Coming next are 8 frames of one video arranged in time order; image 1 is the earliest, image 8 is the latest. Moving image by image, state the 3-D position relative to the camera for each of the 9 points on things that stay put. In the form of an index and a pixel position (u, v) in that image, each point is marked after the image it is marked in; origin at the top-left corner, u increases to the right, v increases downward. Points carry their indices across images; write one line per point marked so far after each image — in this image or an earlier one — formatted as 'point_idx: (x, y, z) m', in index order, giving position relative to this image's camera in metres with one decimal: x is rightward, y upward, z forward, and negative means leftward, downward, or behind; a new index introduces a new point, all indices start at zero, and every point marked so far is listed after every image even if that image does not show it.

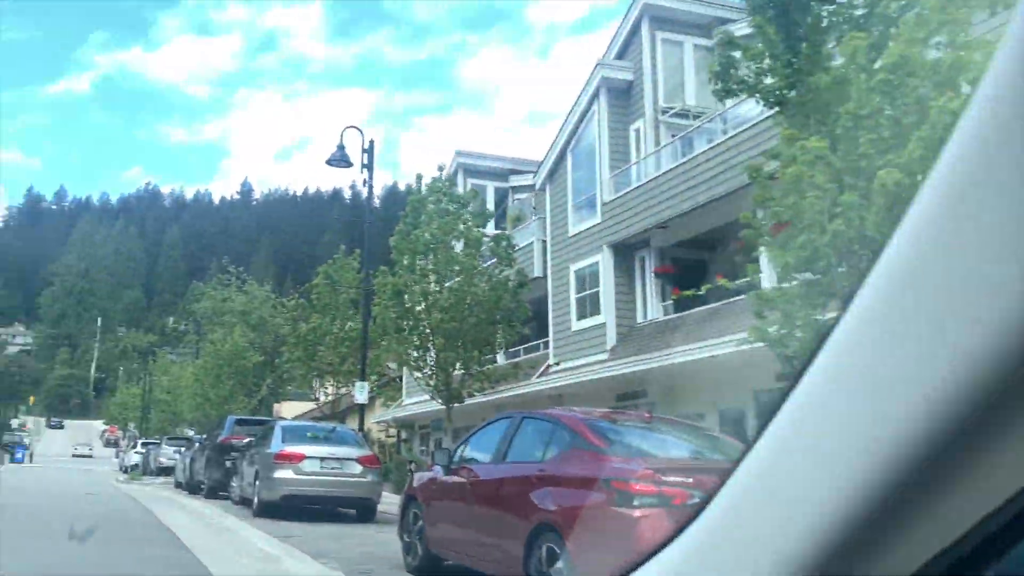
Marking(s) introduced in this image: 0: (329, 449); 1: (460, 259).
0: (-3.1, -2.7, +14.8) m
1: (-1.0, +0.6, +18.1) m
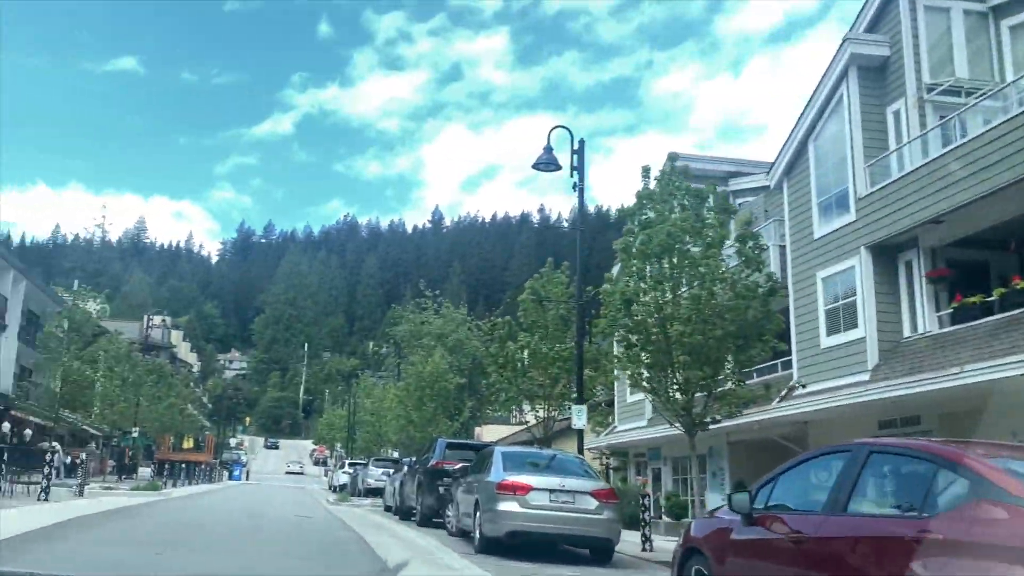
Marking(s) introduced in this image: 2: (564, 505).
0: (+0.7, -2.8, +12.8) m
1: (+3.4, +0.5, +15.7) m
2: (+0.8, -3.1, +12.6) m
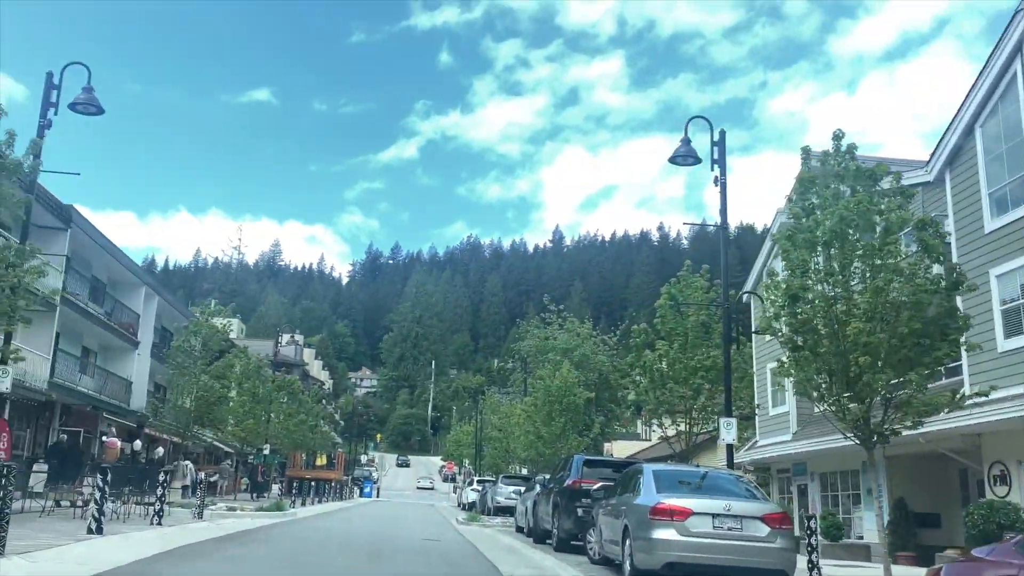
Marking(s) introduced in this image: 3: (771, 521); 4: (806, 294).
0: (+2.6, -2.7, +11.0) m
1: (+5.6, +0.6, +13.5) m
2: (+2.7, -3.0, +10.8) m
3: (+3.2, -2.9, +10.9) m
4: (+4.5, -0.1, +13.4) m
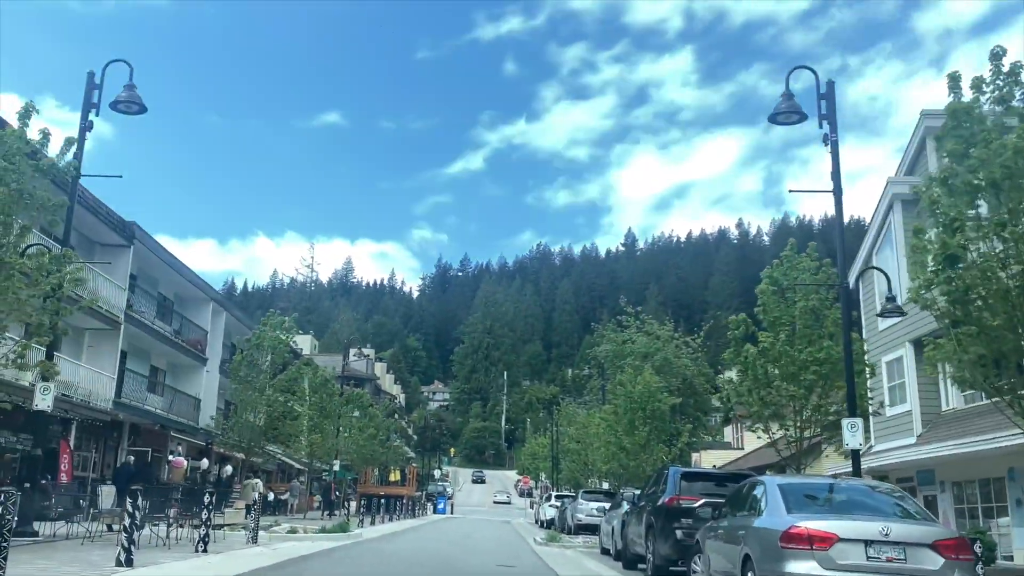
0: (+3.5, -2.3, +8.7) m
1: (+6.6, +1.0, +11.0) m
2: (+3.6, -2.7, +8.5) m
3: (+4.2, -2.5, +8.5) m
4: (+5.5, +0.3, +11.0) m
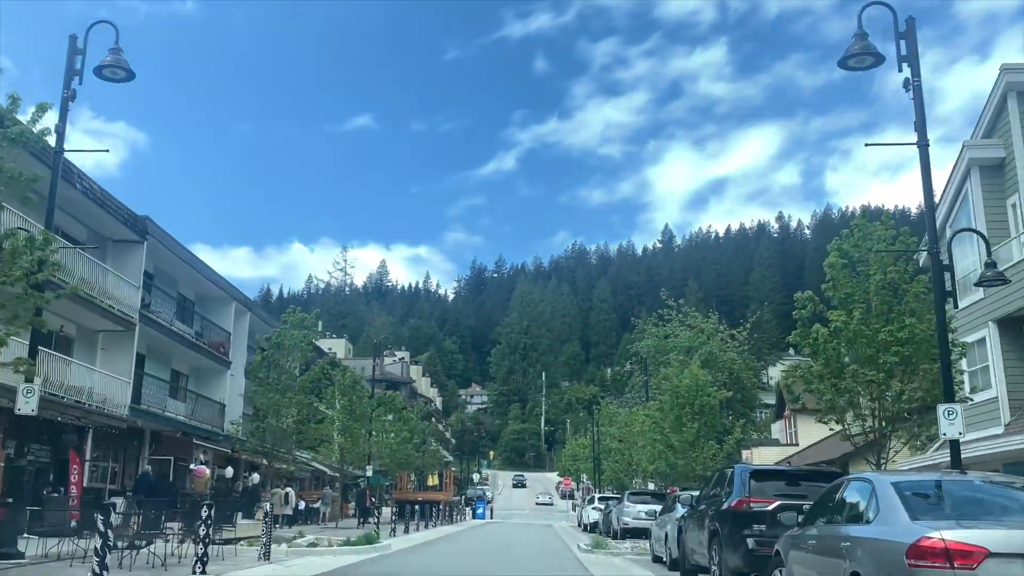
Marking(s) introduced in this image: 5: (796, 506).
0: (+3.9, -1.9, +6.6) m
1: (+7.0, +1.5, +8.8) m
2: (+3.9, -2.2, +6.4) m
3: (+4.5, -2.1, +6.4) m
4: (+5.9, +0.8, +8.8) m
5: (+3.7, -2.9, +11.6) m
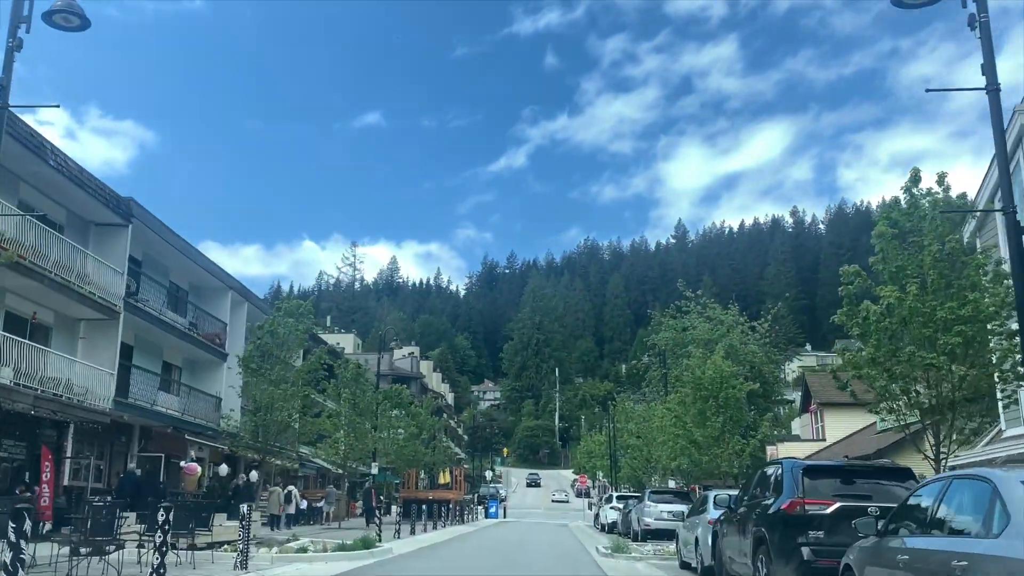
0: (+3.9, -1.5, +4.7) m
1: (+7.0, +2.0, +6.9) m
2: (+3.9, -1.8, +4.5) m
3: (+4.5, -1.7, +4.5) m
4: (+5.9, +1.2, +6.9) m
5: (+3.8, -2.4, +9.7) m
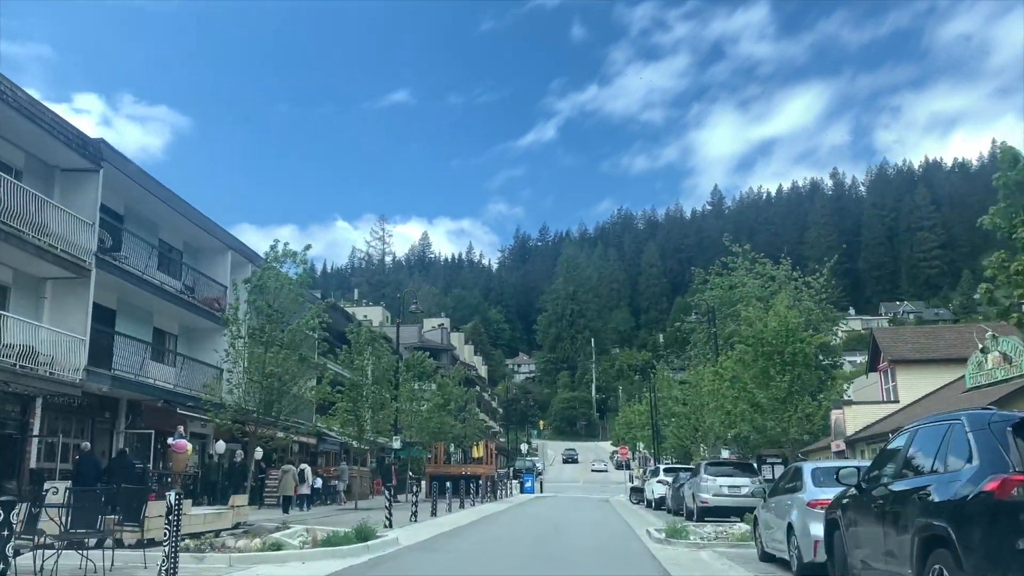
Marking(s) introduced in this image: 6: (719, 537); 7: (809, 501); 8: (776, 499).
0: (+3.9, -0.5, +1.0) m
1: (+7.0, +3.0, +3.0) m
2: (+3.9, -0.9, +0.8) m
3: (+4.5, -0.7, +0.8) m
4: (+5.9, +2.3, +3.1) m
5: (+4.0, -1.4, +6.0) m
6: (+4.5, -5.3, +19.0) m
7: (+3.5, -2.5, +10.2) m
8: (+3.7, -2.9, +12.2) m
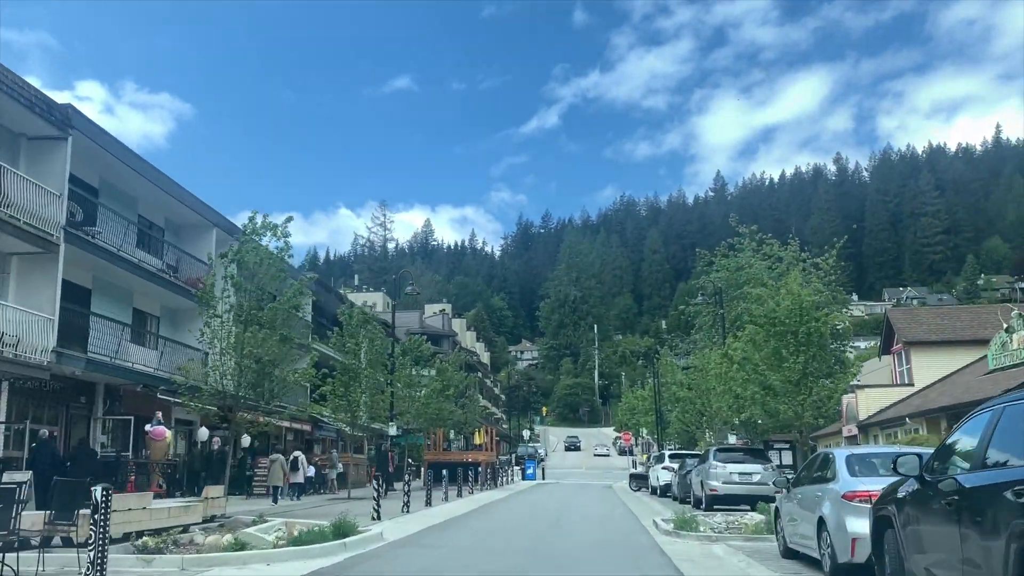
0: (+3.7, -0.2, -0.3) m
1: (+6.9, +3.3, +1.6) m
2: (+3.8, -0.6, -0.5) m
3: (+4.4, -0.4, -0.5) m
4: (+5.8, +2.6, +1.7) m
5: (+3.9, -1.0, +4.7) m
6: (+4.4, -4.8, +17.7) m
7: (+3.4, -2.1, +8.9) m
8: (+3.6, -2.5, +10.9) m
